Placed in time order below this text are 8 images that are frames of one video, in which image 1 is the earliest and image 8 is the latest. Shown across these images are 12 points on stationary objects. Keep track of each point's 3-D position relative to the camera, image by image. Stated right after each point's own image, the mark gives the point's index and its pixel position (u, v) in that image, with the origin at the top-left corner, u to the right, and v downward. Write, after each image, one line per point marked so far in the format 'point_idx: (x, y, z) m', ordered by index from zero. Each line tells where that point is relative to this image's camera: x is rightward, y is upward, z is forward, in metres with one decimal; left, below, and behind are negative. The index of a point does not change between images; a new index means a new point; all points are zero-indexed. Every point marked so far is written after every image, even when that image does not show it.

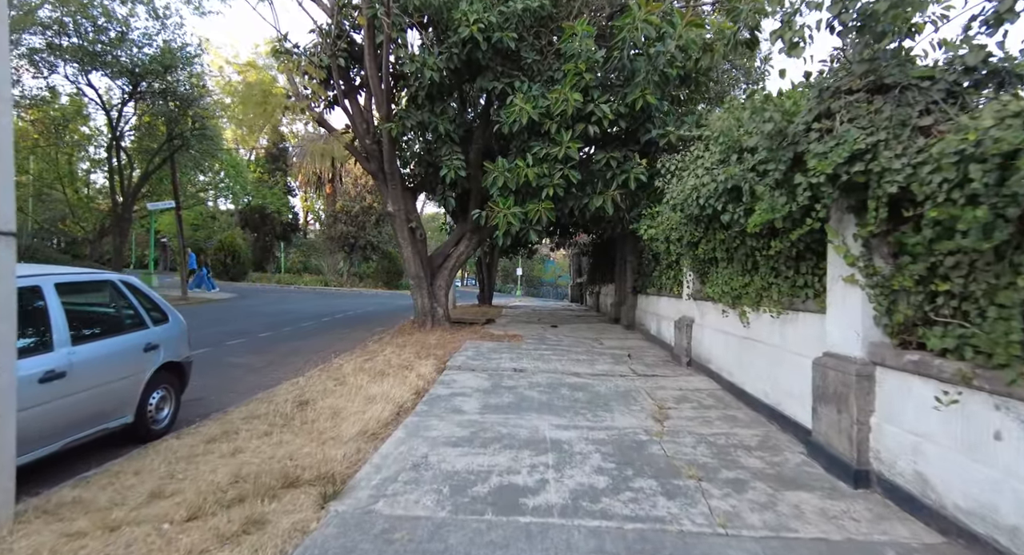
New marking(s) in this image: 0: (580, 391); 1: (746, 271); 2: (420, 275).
0: (+0.8, -1.4, +6.1) m
1: (+2.7, +0.1, +5.6) m
2: (-2.1, 0.0, +10.9) m
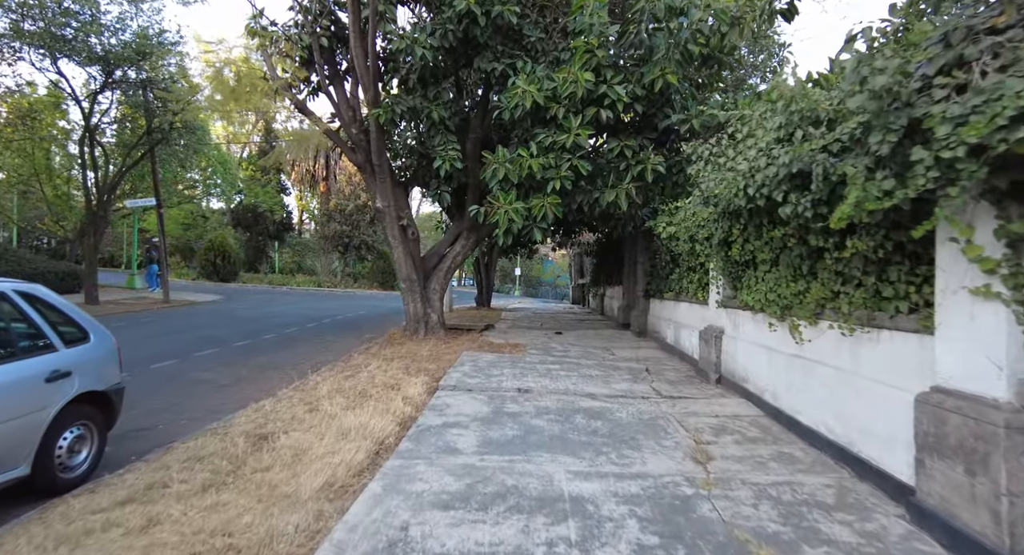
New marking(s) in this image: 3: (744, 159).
0: (+0.9, -1.5, +5.1) m
1: (+2.7, 0.0, +4.7) m
2: (-2.0, 0.0, +9.9) m
3: (+2.0, +1.0, +4.4) m
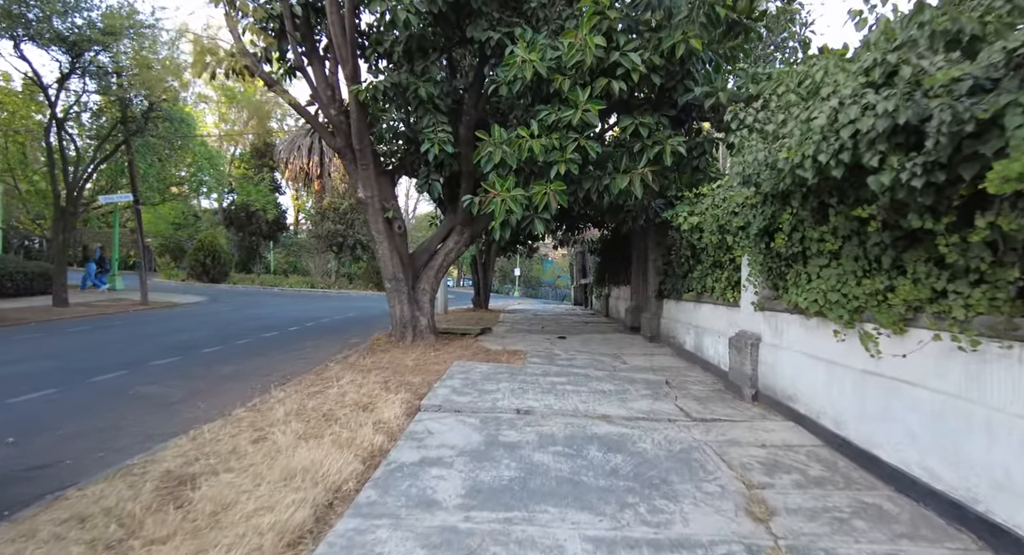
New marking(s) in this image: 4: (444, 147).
0: (+0.9, -1.4, +4.1) m
1: (+2.7, 0.0, +3.6) m
2: (-2.1, 0.0, +8.9) m
3: (+2.0, +1.1, +3.4) m
4: (-1.1, +2.1, +8.1) m
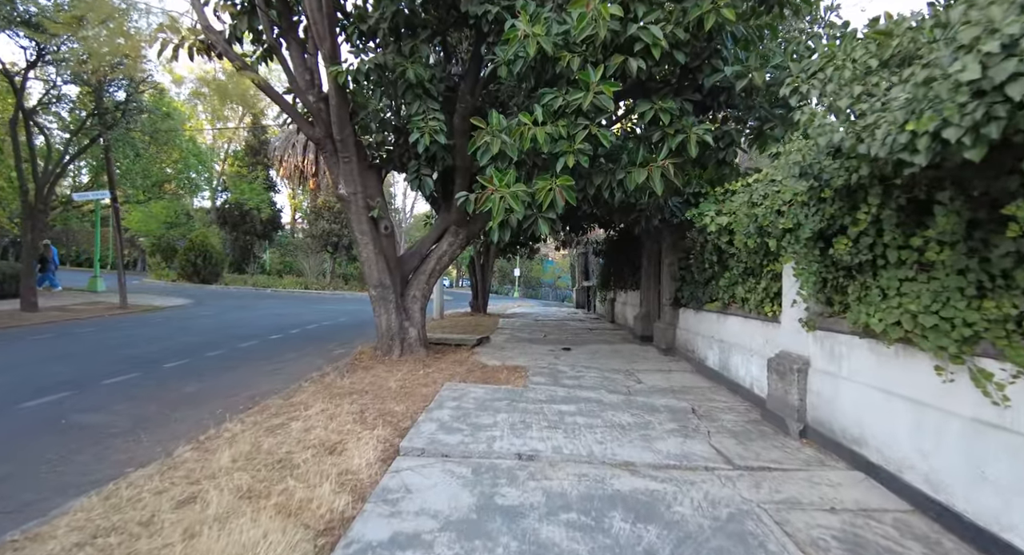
0: (+0.9, -1.5, +3.1) m
1: (+2.7, -0.1, +2.7) m
2: (-2.1, -0.1, +7.9) m
3: (+2.0, +1.0, +2.4) m
4: (-1.1, +2.0, +7.1) m
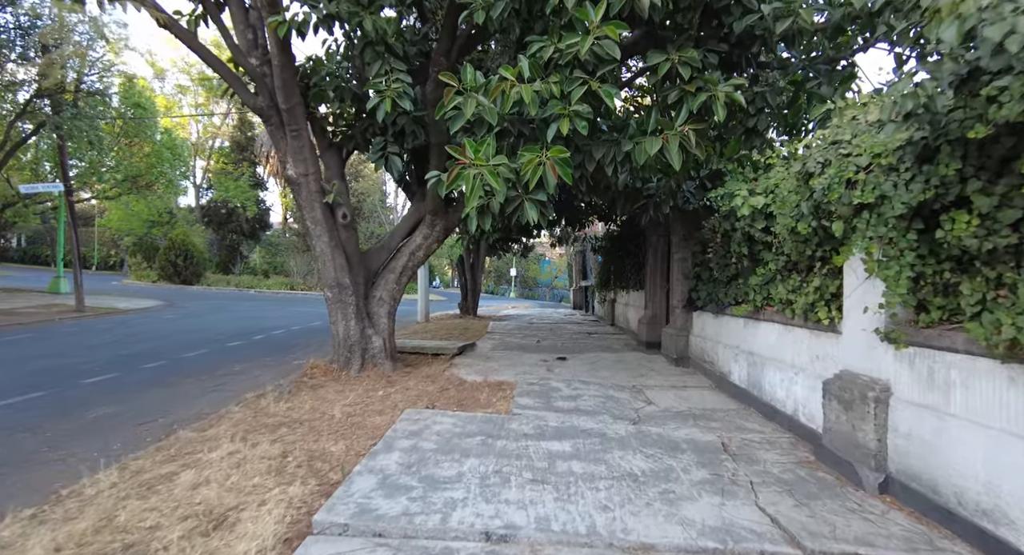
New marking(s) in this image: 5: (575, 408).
0: (+0.7, -1.5, +1.8) m
1: (+2.5, 0.0, +1.4) m
2: (-2.3, -0.1, +6.6) m
3: (+1.8, +1.0, +1.1) m
4: (-1.3, +2.1, +5.8) m
5: (+0.7, -1.4, +5.4) m
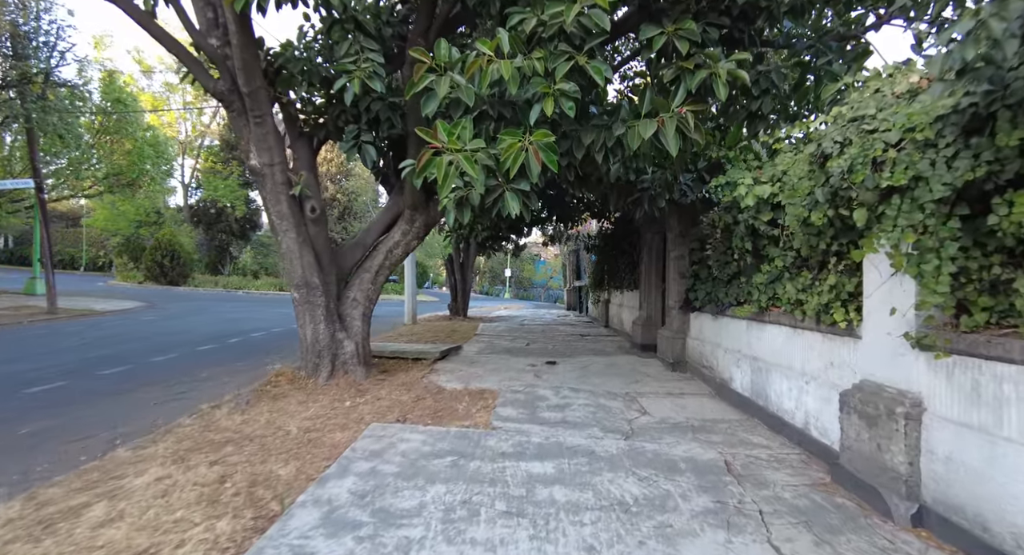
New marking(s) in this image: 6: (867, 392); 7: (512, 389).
0: (+0.5, -1.5, +1.3) m
1: (+2.3, 0.0, +0.9) m
2: (-2.5, -0.1, +6.1) m
3: (+1.7, +1.0, +0.7) m
4: (-1.5, +2.1, +5.3) m
5: (+0.5, -1.4, +4.9) m
6: (+2.4, -0.7, +3.3) m
7: (0.0, -1.3, +6.0) m
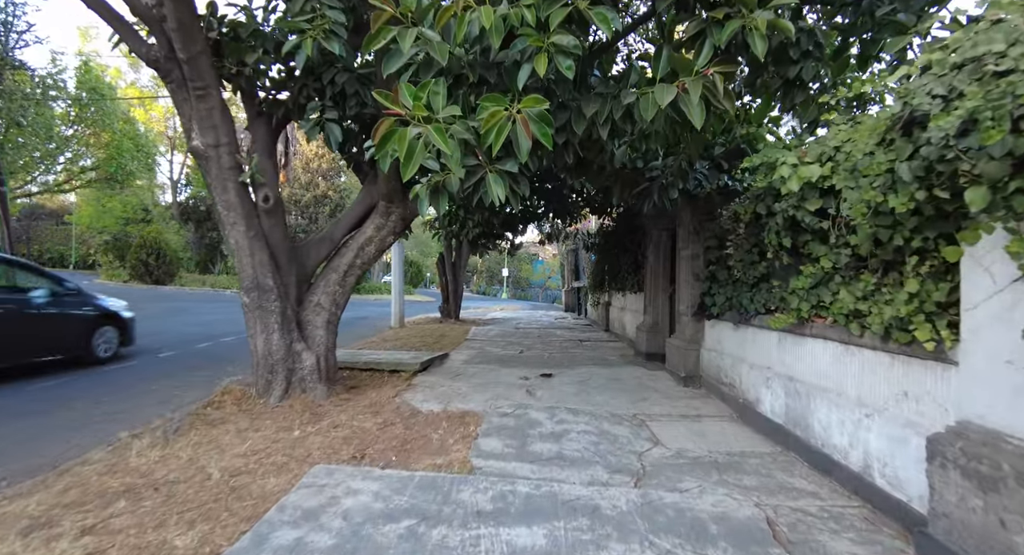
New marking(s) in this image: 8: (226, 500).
0: (+0.4, -1.5, +0.4) m
1: (+2.2, 0.0, 0.0) m
2: (-2.6, -0.1, +5.2) m
3: (+1.6, +1.0, -0.2) m
4: (-1.6, +2.1, +4.4) m
5: (+0.4, -1.4, +4.0) m
6: (+2.2, -0.8, +2.4) m
7: (-0.1, -1.4, +5.1) m
8: (-1.7, -1.3, +3.1) m
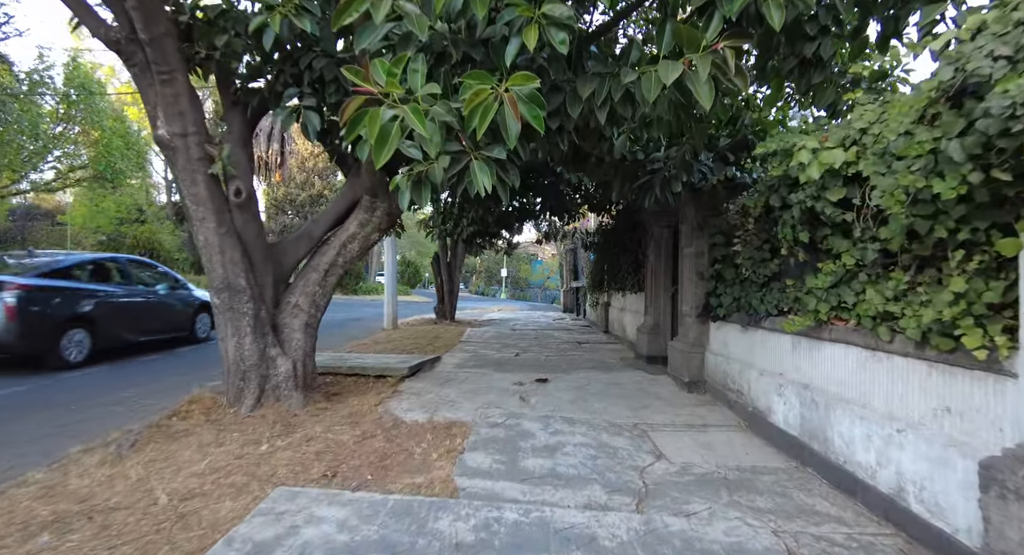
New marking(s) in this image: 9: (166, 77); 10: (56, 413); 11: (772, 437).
0: (+0.3, -1.5, +0.1) m
1: (+2.1, 0.0, -0.3) m
2: (-2.7, -0.1, +4.8) m
3: (+1.5, +1.0, -0.6) m
4: (-1.7, +2.1, +4.1) m
5: (+0.3, -1.4, +3.6) m
6: (+2.2, -0.8, +2.0) m
7: (-0.2, -1.4, +4.8) m
8: (-1.8, -1.3, +2.7) m
9: (-3.2, +1.9, +4.5) m
10: (-4.9, -1.5, +5.4) m
11: (+2.2, -1.4, +4.3) m
